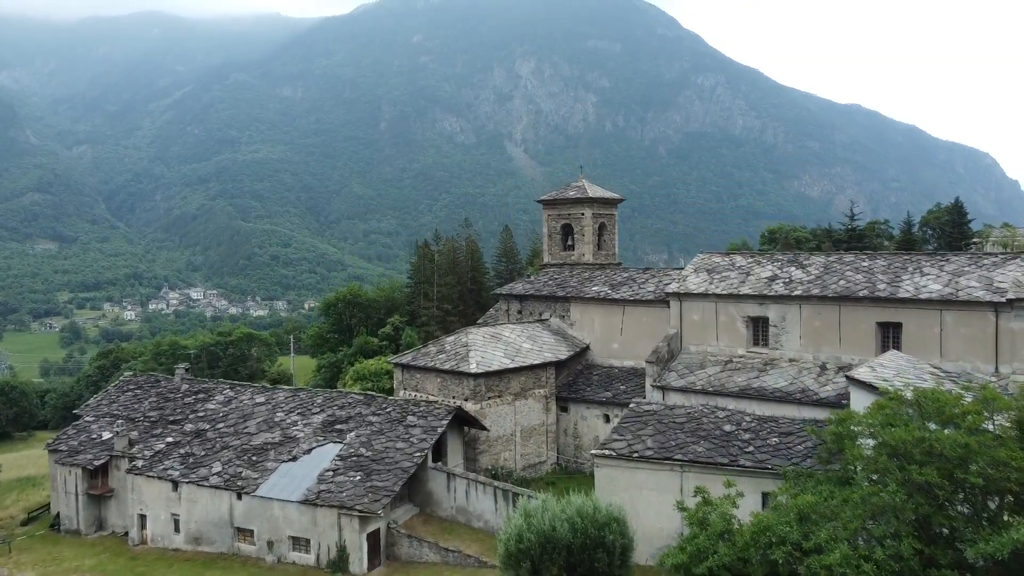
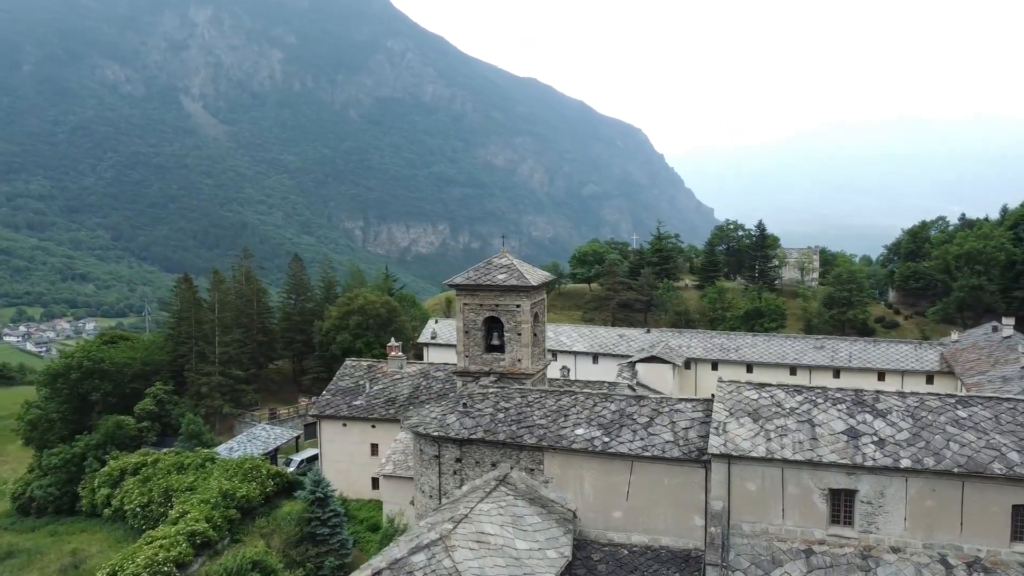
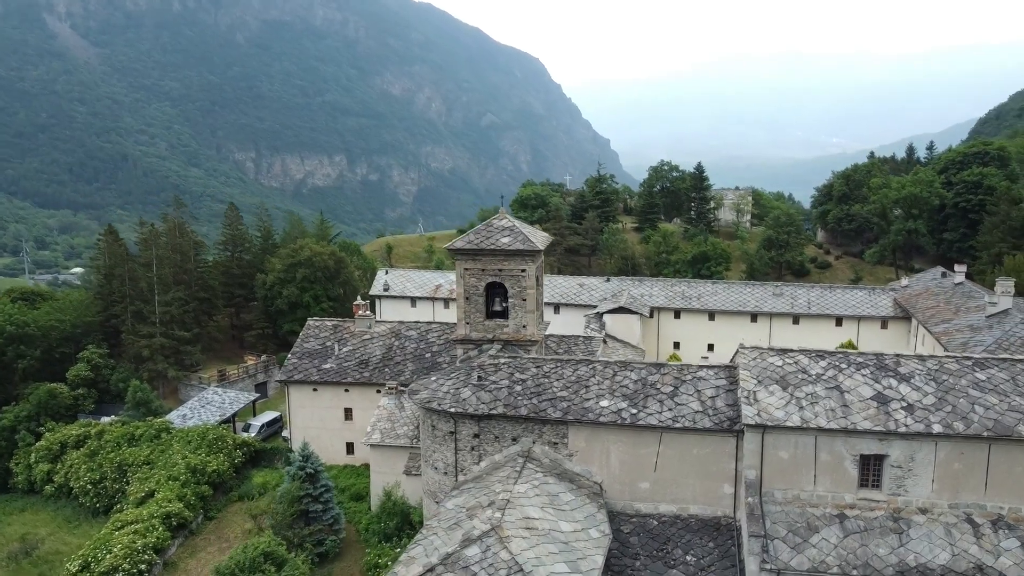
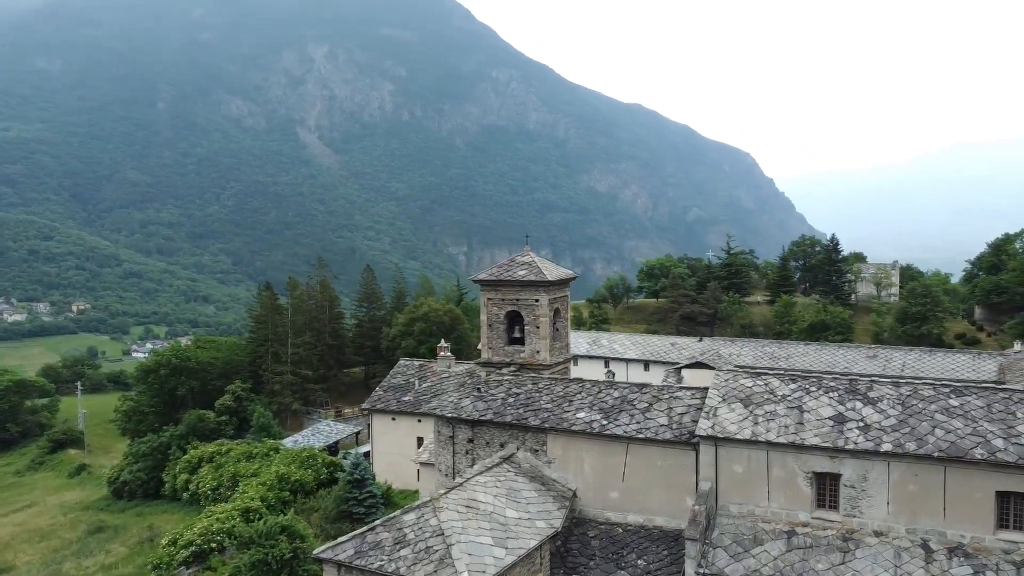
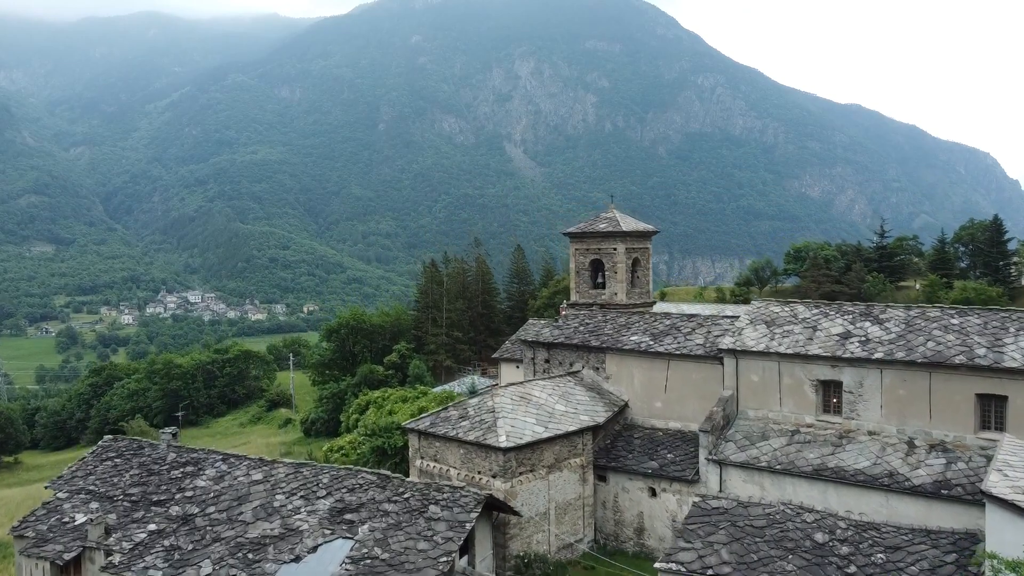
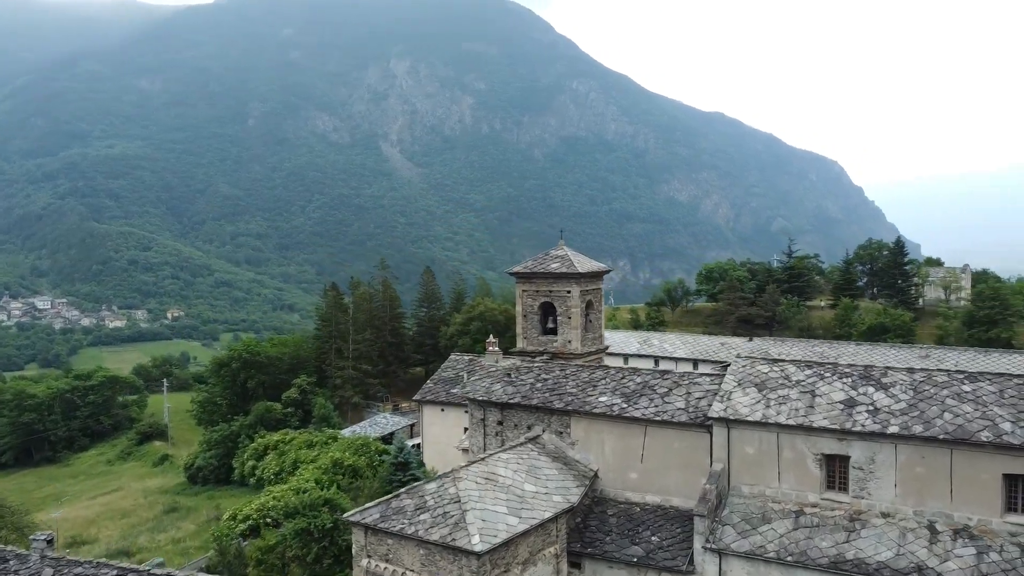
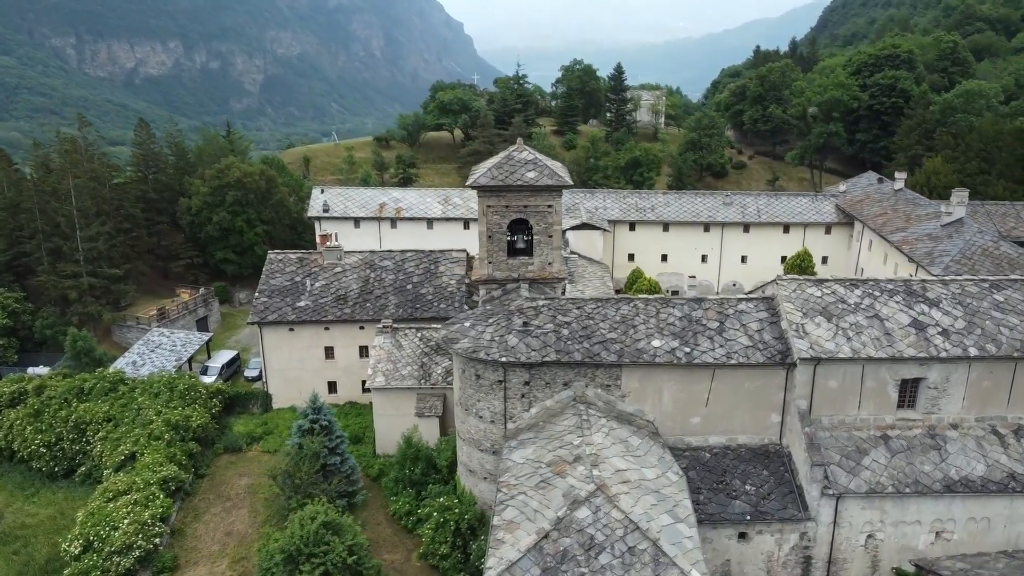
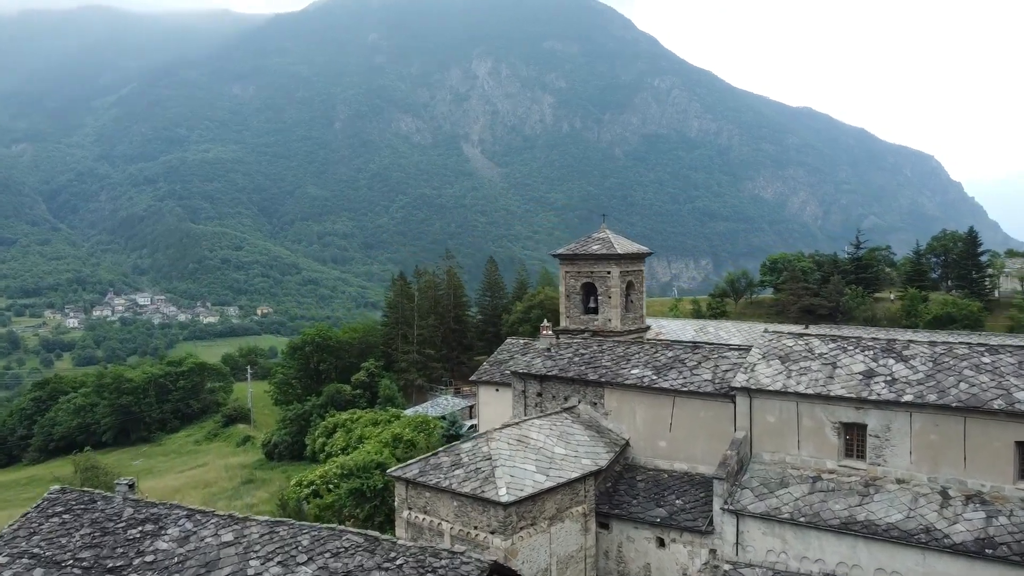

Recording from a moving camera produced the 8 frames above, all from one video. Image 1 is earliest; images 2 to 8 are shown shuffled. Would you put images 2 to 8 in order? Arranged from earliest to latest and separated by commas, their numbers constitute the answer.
5, 8, 6, 4, 2, 3, 7
